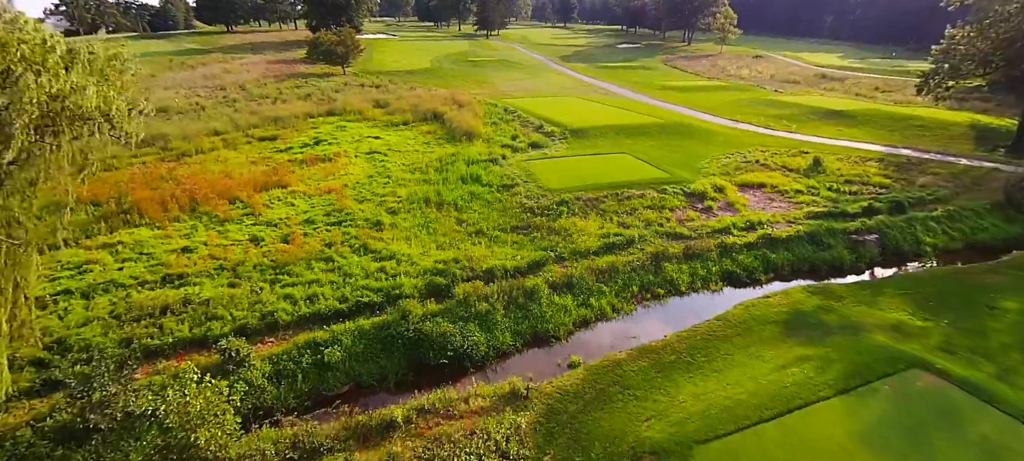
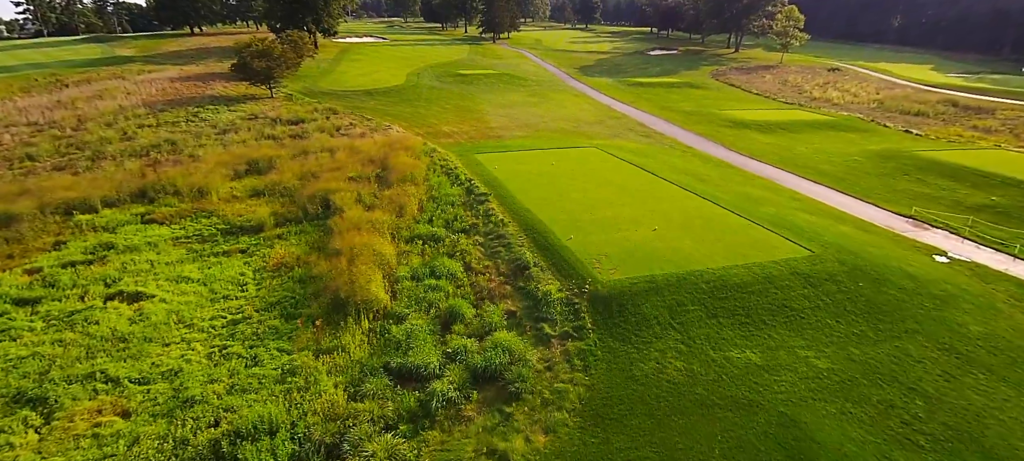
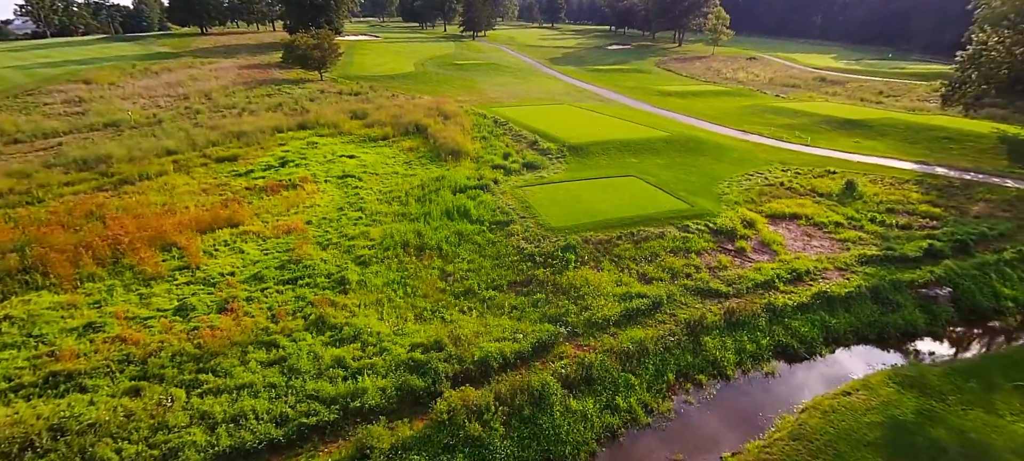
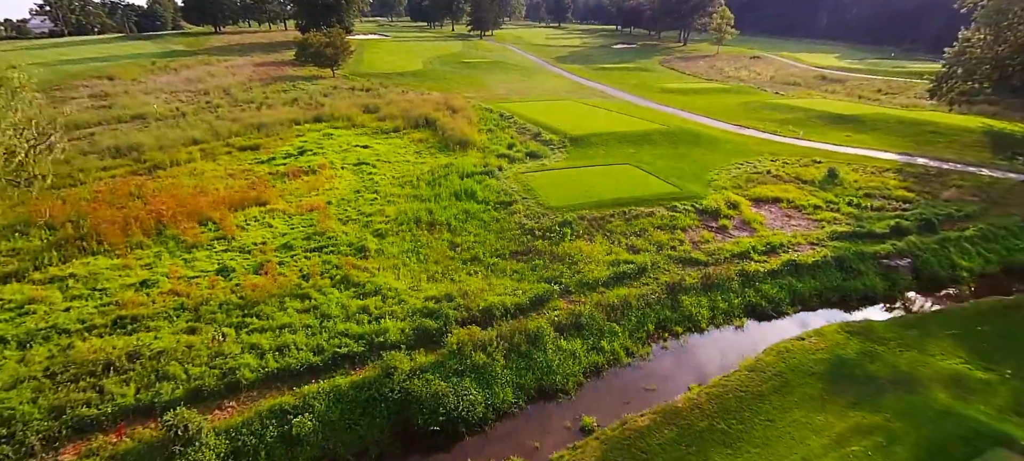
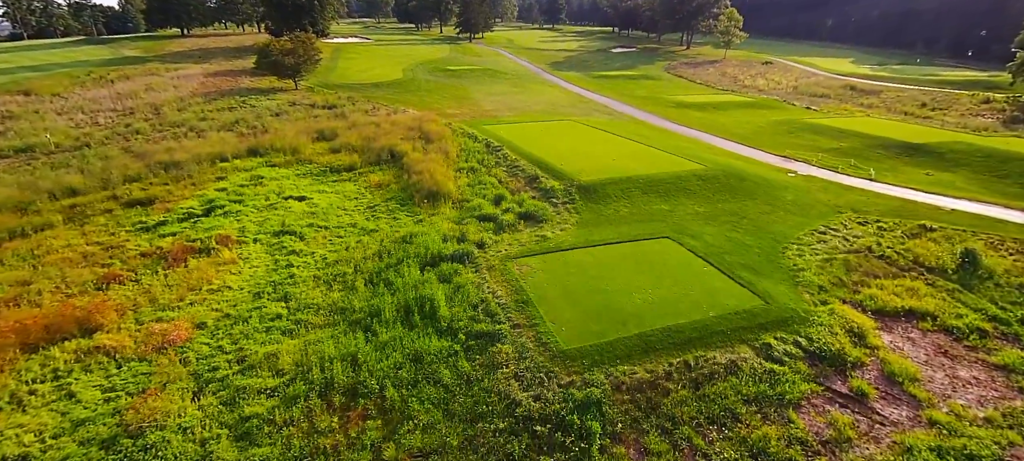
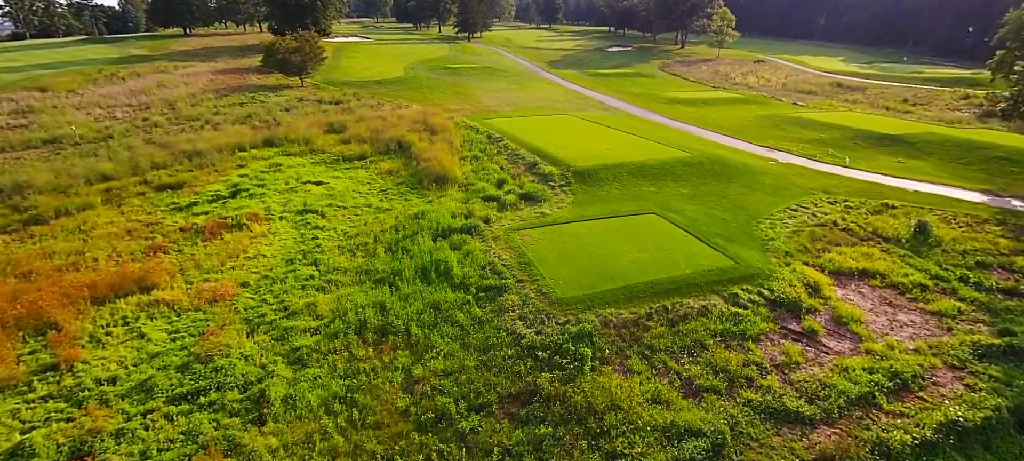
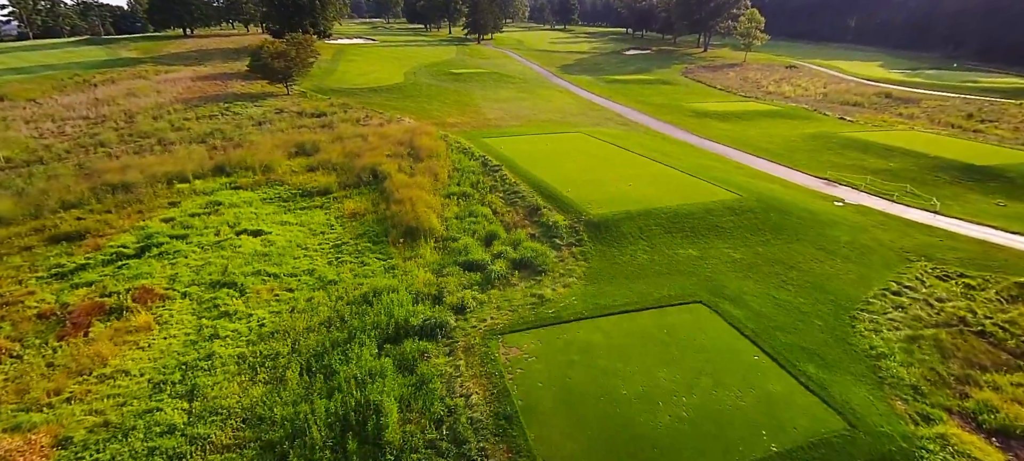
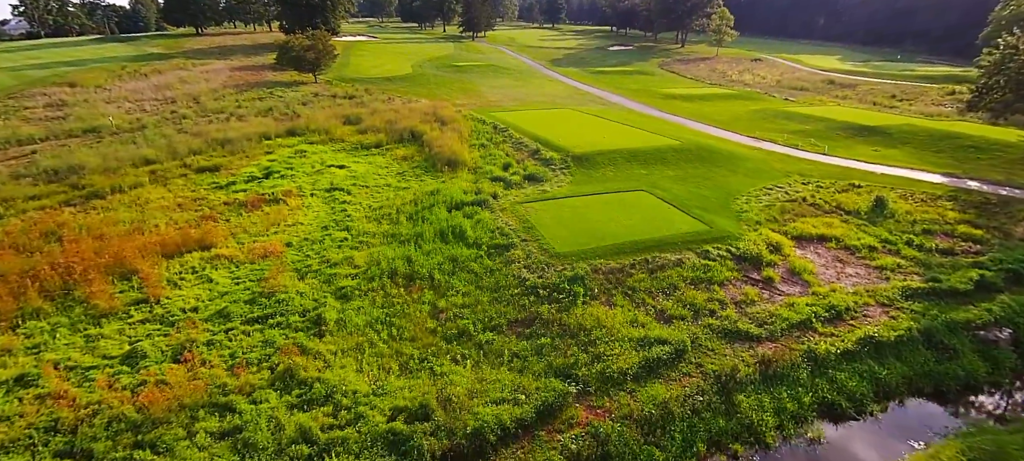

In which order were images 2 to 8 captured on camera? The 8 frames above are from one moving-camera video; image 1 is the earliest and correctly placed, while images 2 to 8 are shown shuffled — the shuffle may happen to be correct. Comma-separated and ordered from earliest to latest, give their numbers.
4, 3, 8, 6, 5, 7, 2
